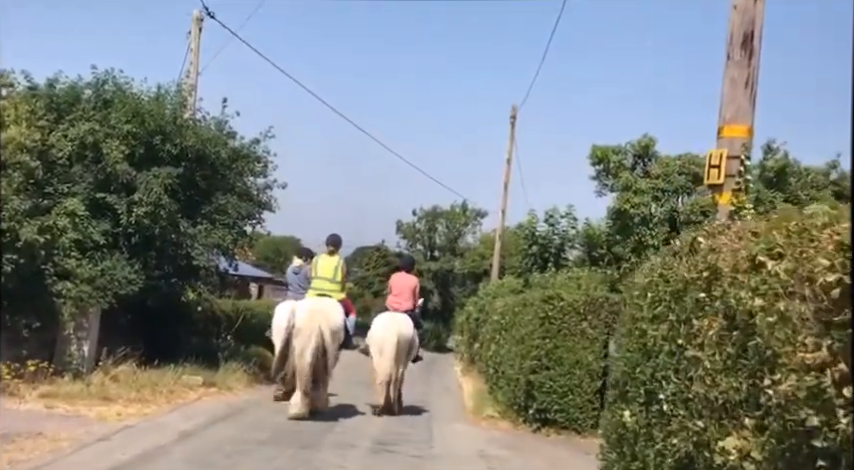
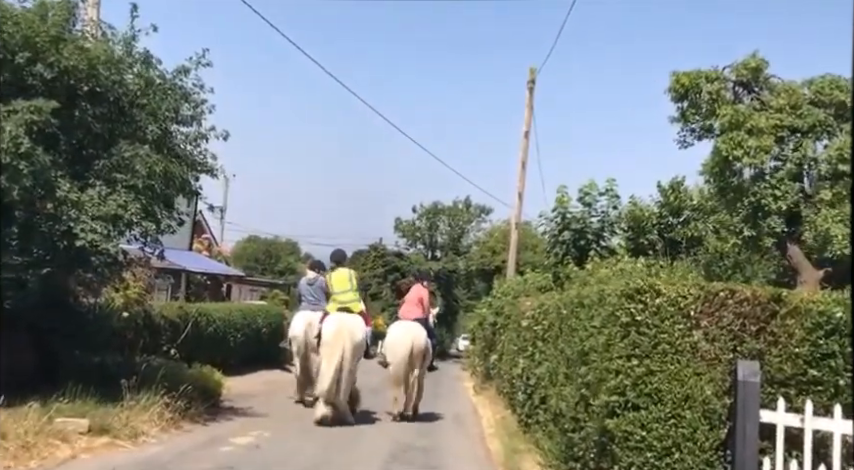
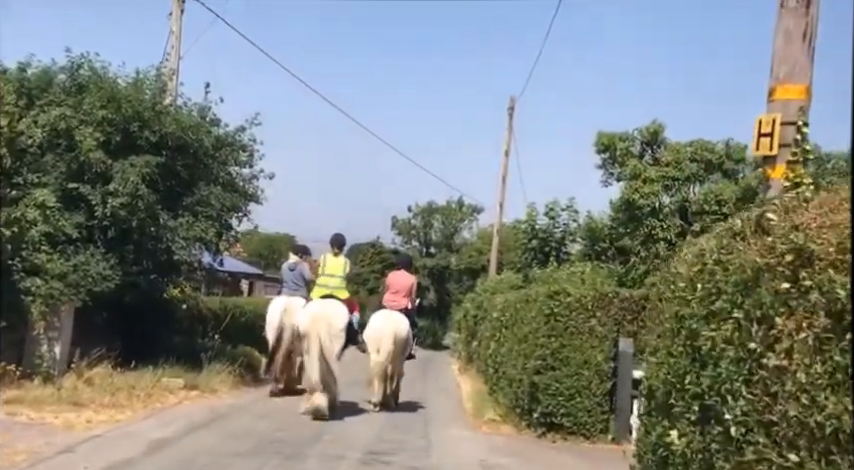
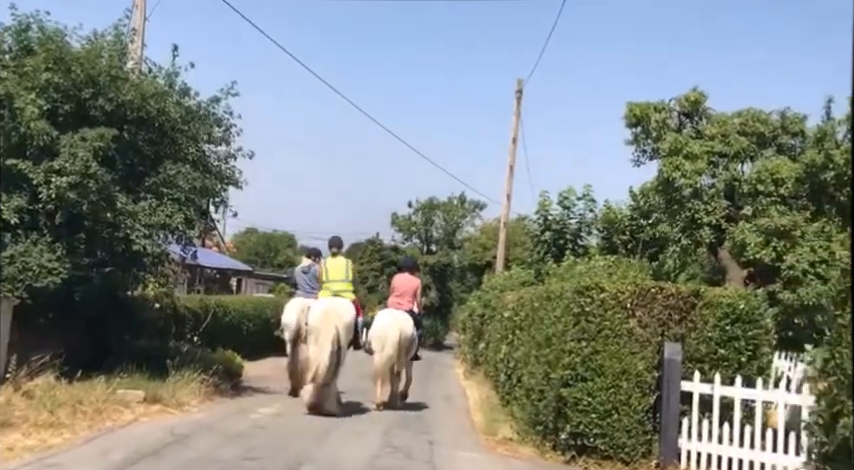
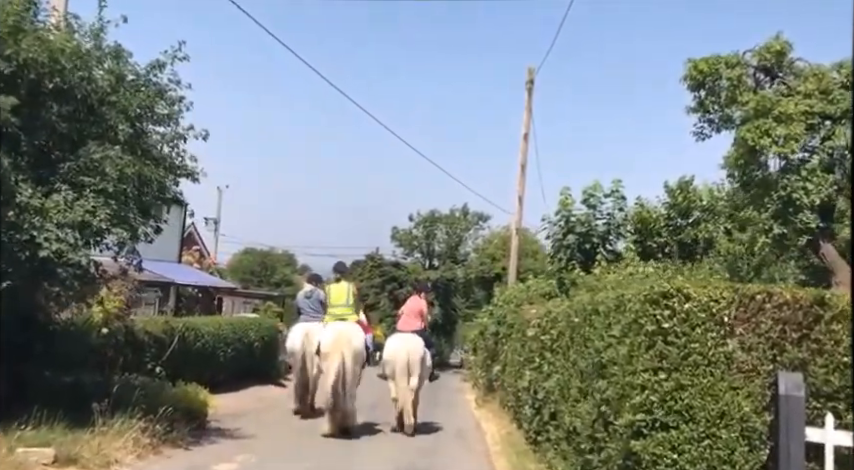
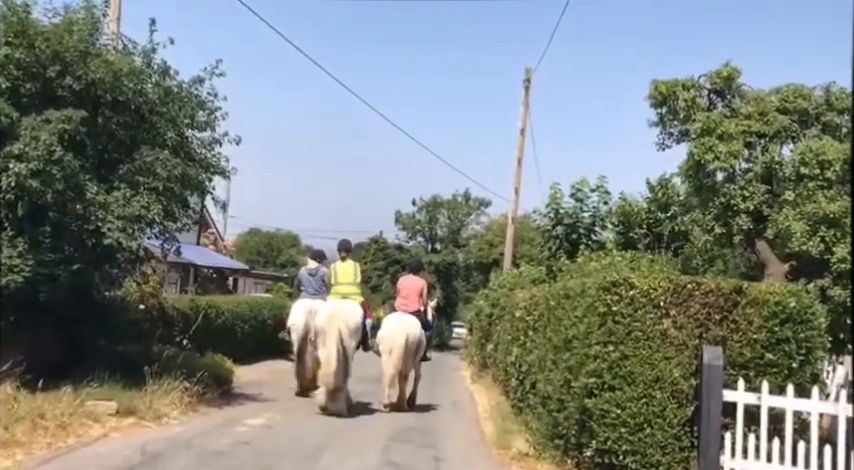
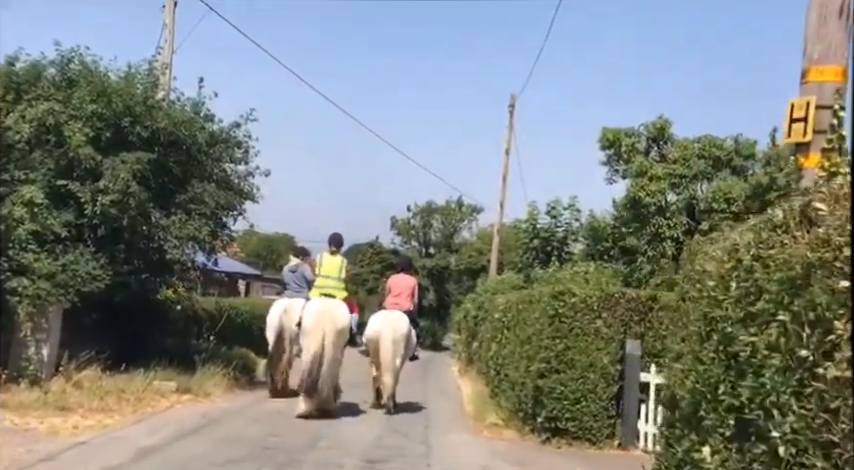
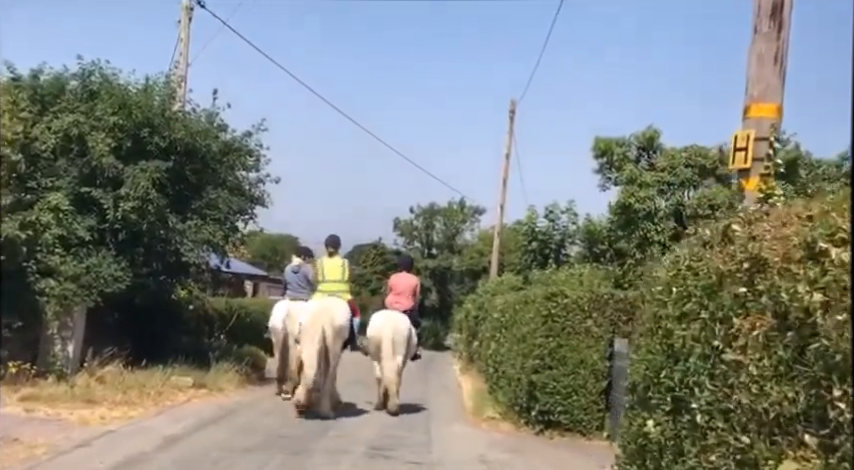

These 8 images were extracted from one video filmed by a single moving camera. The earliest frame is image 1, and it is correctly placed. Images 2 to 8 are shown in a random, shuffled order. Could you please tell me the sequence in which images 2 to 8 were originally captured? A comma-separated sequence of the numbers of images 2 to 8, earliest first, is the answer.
8, 3, 7, 4, 6, 2, 5
